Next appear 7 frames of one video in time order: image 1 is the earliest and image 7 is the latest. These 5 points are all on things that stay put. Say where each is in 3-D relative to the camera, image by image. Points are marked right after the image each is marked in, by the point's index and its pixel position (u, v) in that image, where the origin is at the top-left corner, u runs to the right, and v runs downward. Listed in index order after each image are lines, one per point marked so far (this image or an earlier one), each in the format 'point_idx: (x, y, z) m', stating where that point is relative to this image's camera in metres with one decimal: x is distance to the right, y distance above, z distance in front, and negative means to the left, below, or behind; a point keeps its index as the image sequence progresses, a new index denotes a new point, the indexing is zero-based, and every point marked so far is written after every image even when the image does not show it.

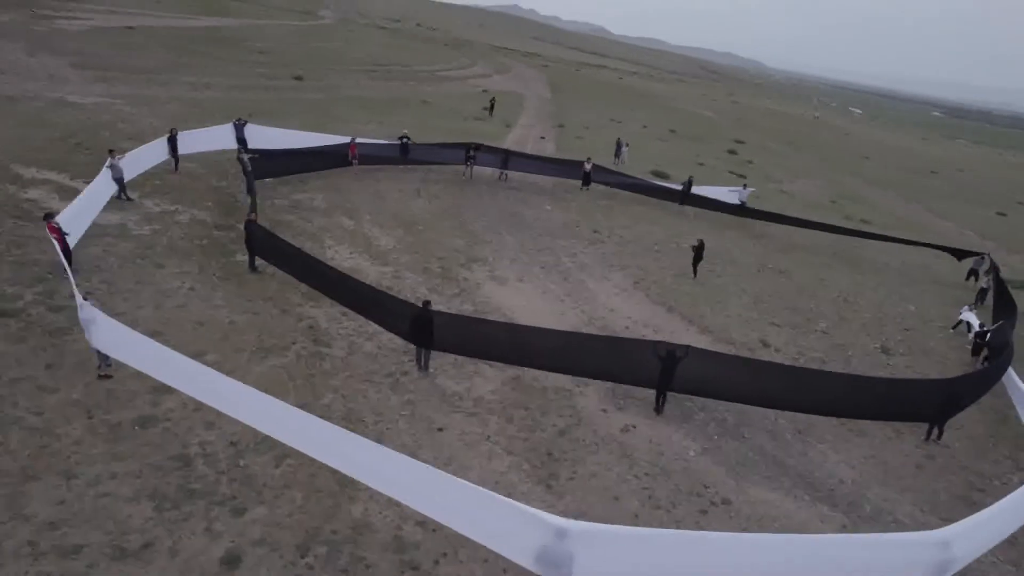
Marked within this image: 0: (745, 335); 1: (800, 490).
0: (+5.6, -1.1, +15.7) m
1: (+4.9, -3.4, +11.0) m
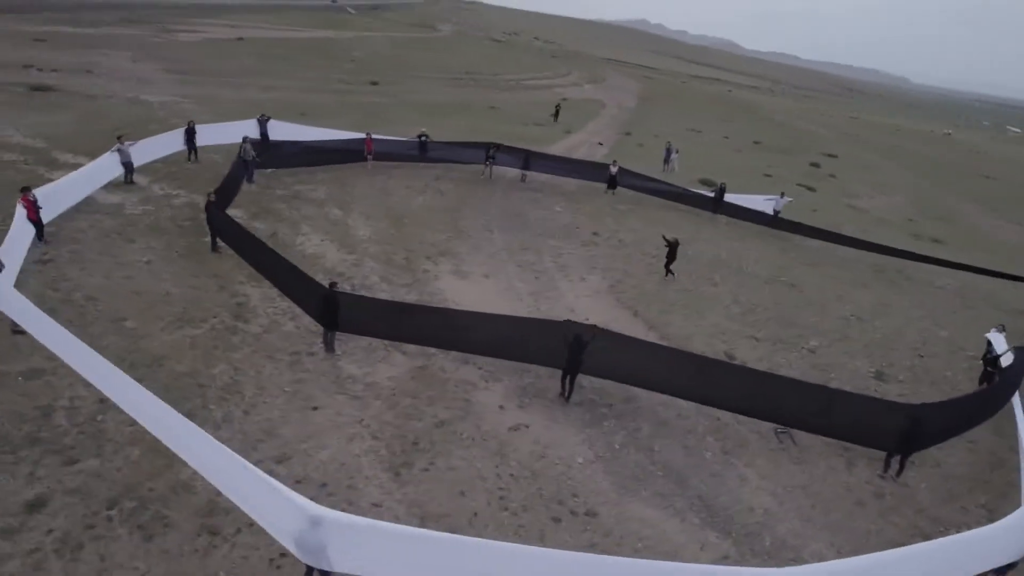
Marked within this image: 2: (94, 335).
0: (+4.4, -1.3, +14.4) m
1: (+2.8, -3.4, +10.0) m
2: (-7.2, -0.8, +11.2) m
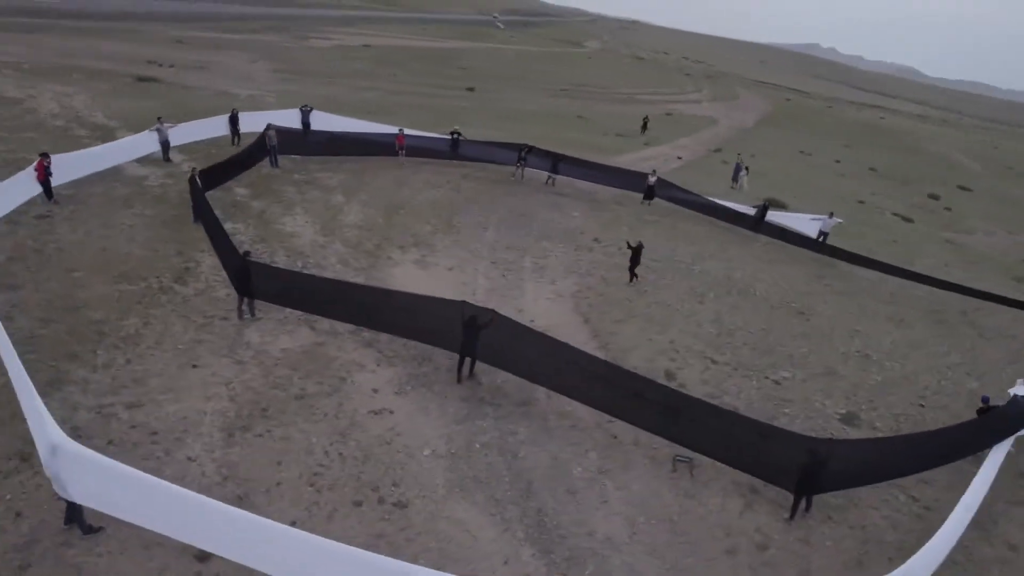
0: (+2.9, -1.5, +13.3) m
1: (+0.1, -3.3, +9.2) m
2: (-9.1, +0.2, +12.5) m
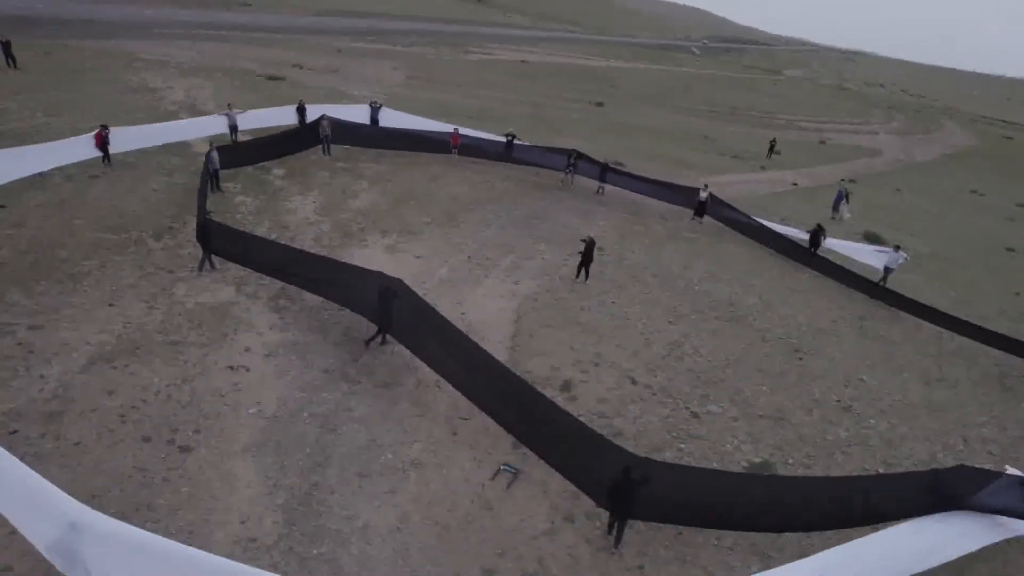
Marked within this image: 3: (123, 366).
0: (+0.9, -1.5, +12.2) m
1: (-3.1, -2.8, +9.0) m
2: (-10.6, +1.5, +14.7) m
3: (-6.4, -1.3, +10.7) m
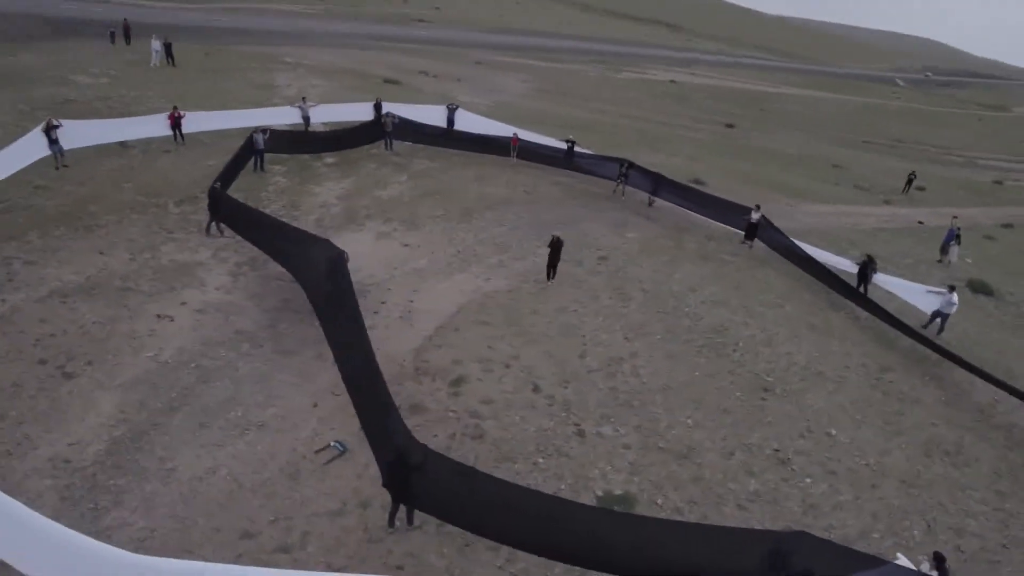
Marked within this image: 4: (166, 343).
0: (-0.9, -1.4, +11.7) m
1: (-5.7, -2.1, +9.6) m
2: (-10.9, +2.8, +17.1) m
3: (-8.2, -0.3, +12.1) m
4: (-6.1, -1.0, +11.5) m
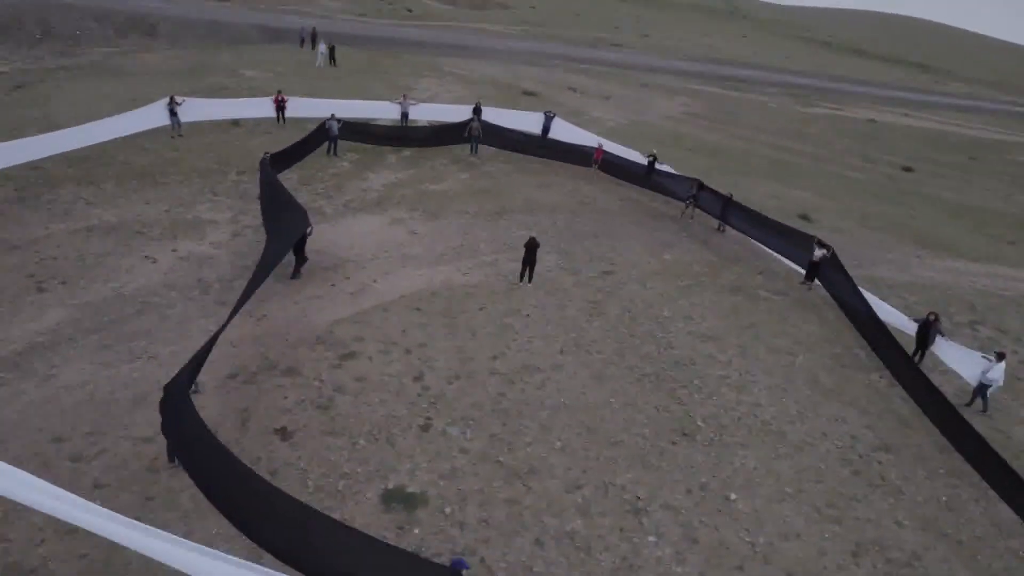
0: (-2.7, -1.0, +11.7) m
1: (-7.9, -0.8, +11.1) m
2: (-9.8, +4.2, +19.9) m
3: (-9.2, +1.1, +14.3) m
4: (-7.5, +0.2, +13.0) m
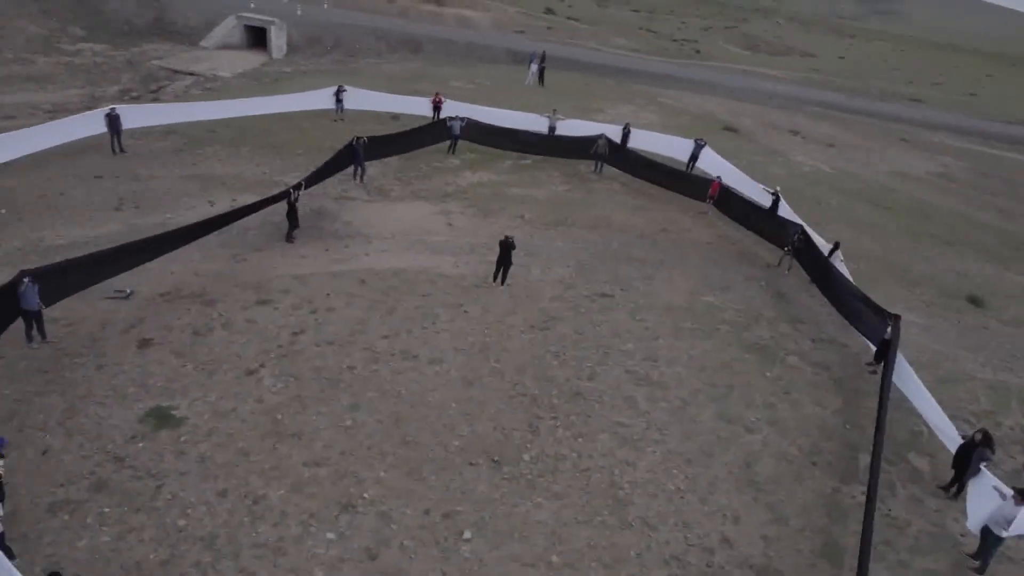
0: (-4.2, -0.1, +12.3) m
1: (-9.1, +1.0, +14.0) m
2: (-6.1, +5.4, +22.9) m
3: (-8.6, +2.9, +17.5) m
4: (-7.8, +1.8, +15.6) m
